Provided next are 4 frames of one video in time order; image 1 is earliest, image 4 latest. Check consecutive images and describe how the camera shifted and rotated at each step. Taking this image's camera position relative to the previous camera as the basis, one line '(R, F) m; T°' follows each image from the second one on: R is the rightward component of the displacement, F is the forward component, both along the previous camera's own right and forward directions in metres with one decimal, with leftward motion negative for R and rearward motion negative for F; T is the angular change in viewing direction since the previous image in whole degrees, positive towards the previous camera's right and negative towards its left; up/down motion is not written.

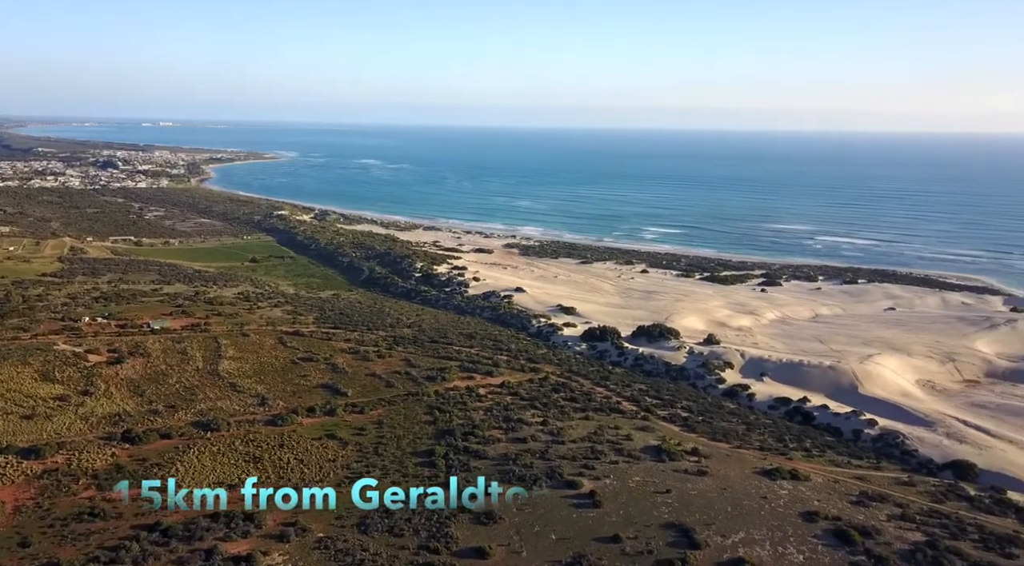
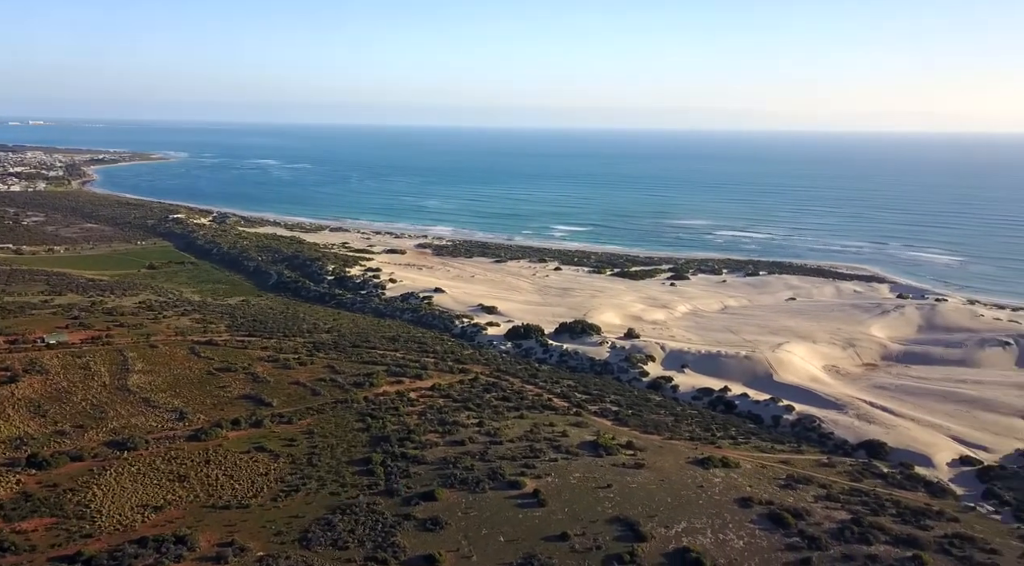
(-4.0, +0.5) m; +9°
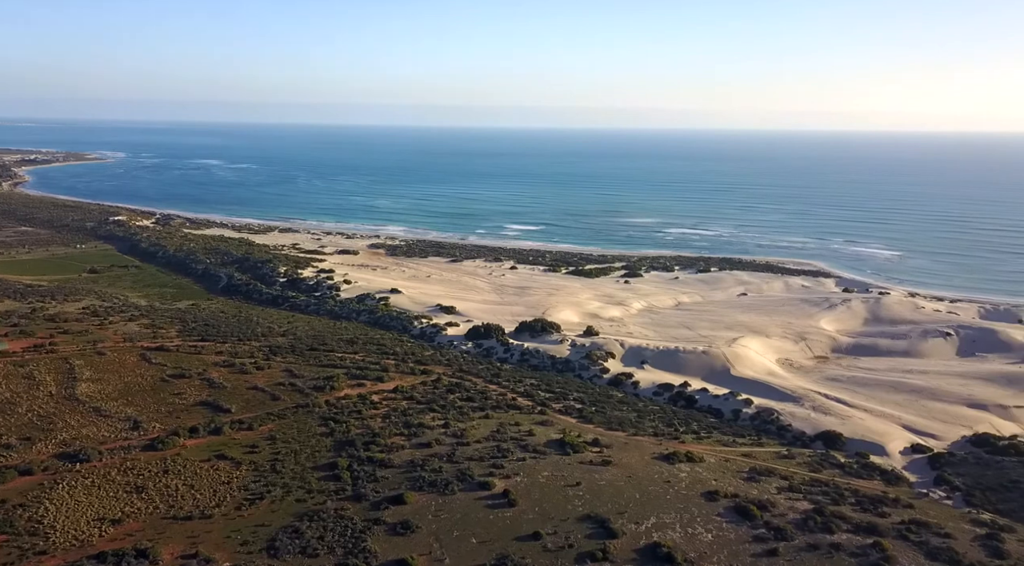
(-2.0, +0.3) m; +5°
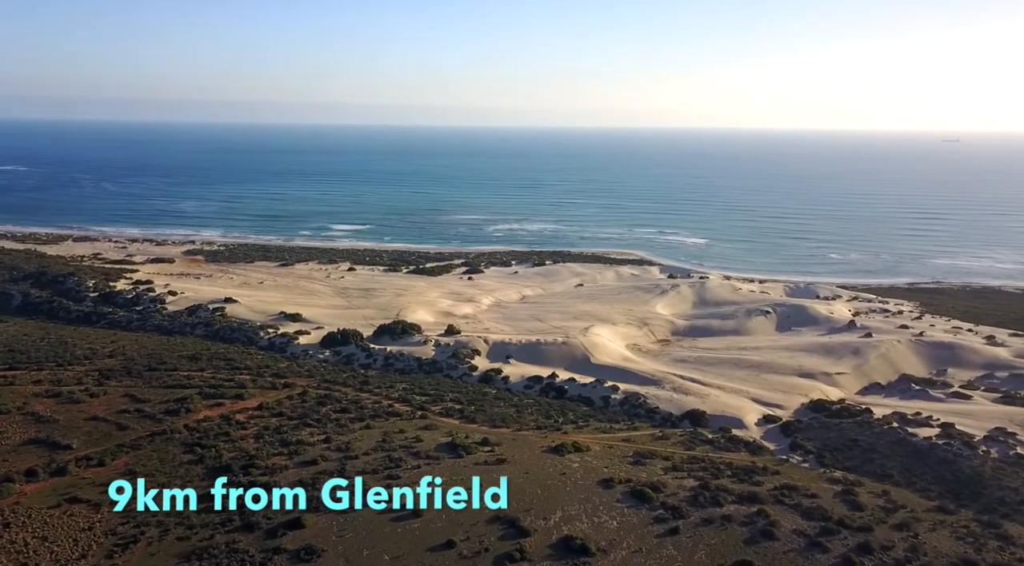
(-7.8, +3.4) m; +17°
